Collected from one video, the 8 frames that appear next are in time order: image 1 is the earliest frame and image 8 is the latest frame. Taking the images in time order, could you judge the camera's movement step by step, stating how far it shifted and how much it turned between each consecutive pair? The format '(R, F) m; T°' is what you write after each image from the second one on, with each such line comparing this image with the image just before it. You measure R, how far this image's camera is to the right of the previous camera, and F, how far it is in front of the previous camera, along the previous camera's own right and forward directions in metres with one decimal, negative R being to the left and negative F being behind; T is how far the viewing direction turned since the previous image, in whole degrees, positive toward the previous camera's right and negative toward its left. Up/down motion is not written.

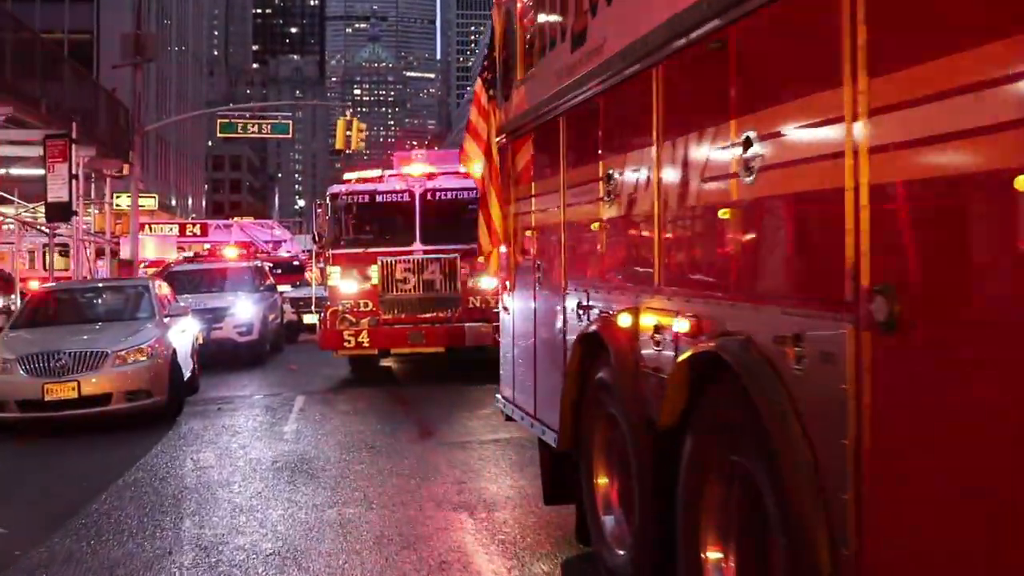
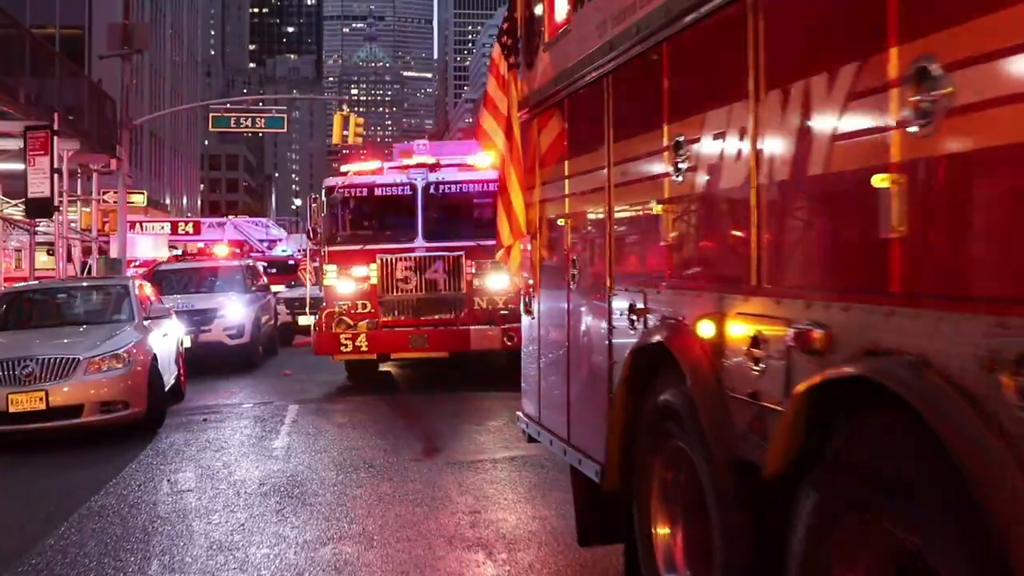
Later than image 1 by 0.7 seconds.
(-0.1, +1.0) m; 0°
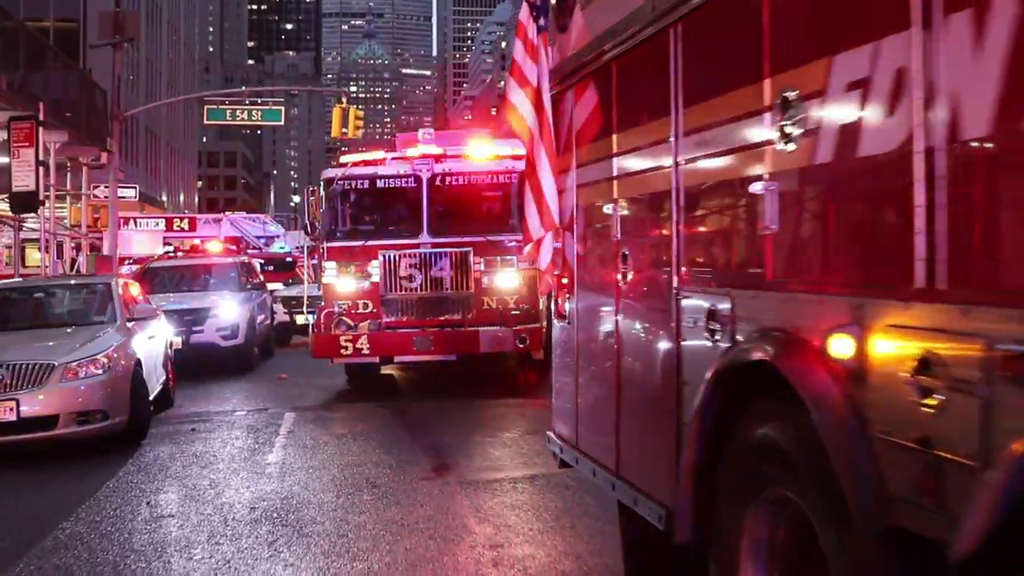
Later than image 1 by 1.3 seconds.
(-0.1, +0.9) m; 0°
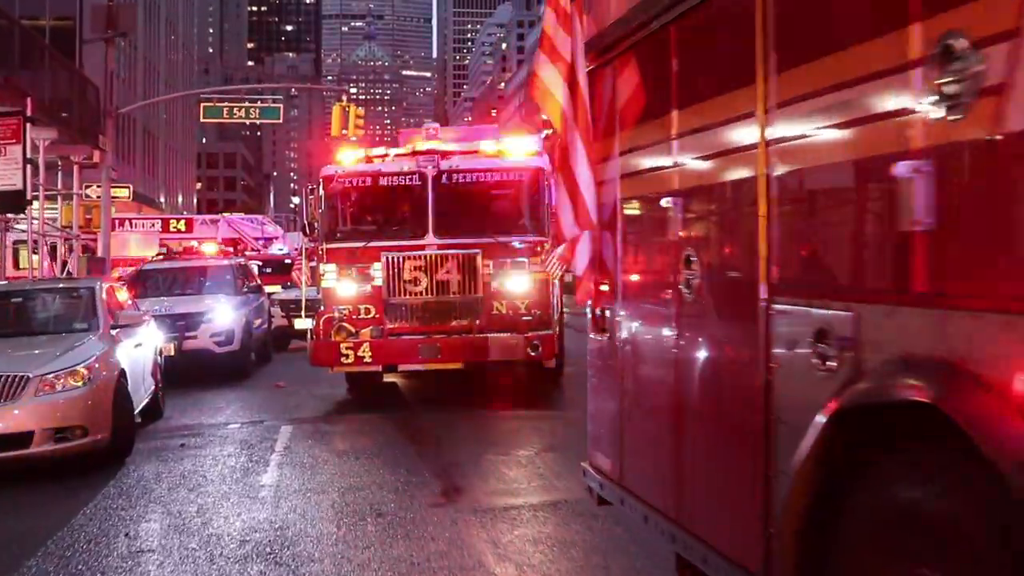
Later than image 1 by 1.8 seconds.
(-0.1, +0.7) m; 0°
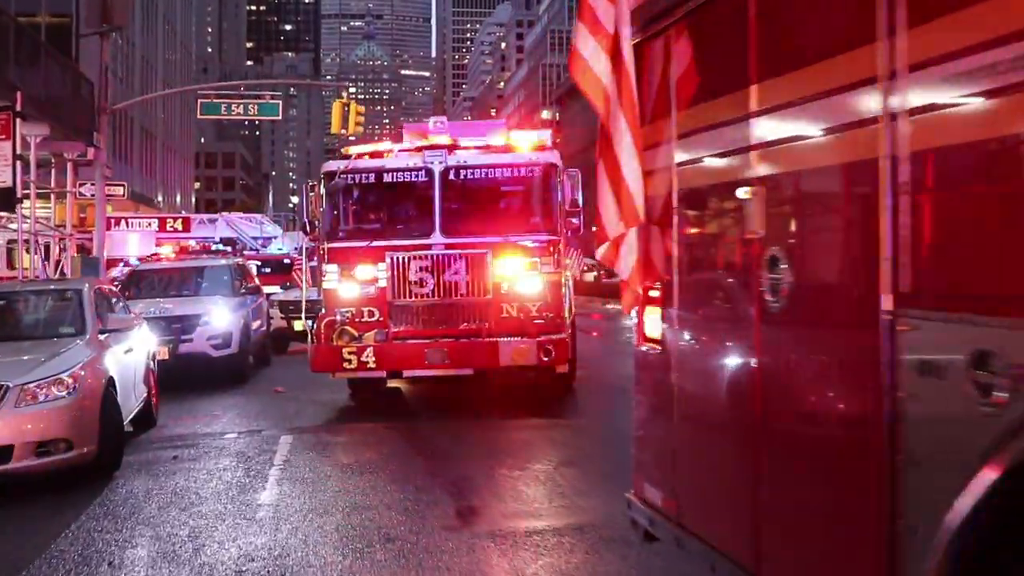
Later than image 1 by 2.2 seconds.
(-0.1, +0.6) m; 0°
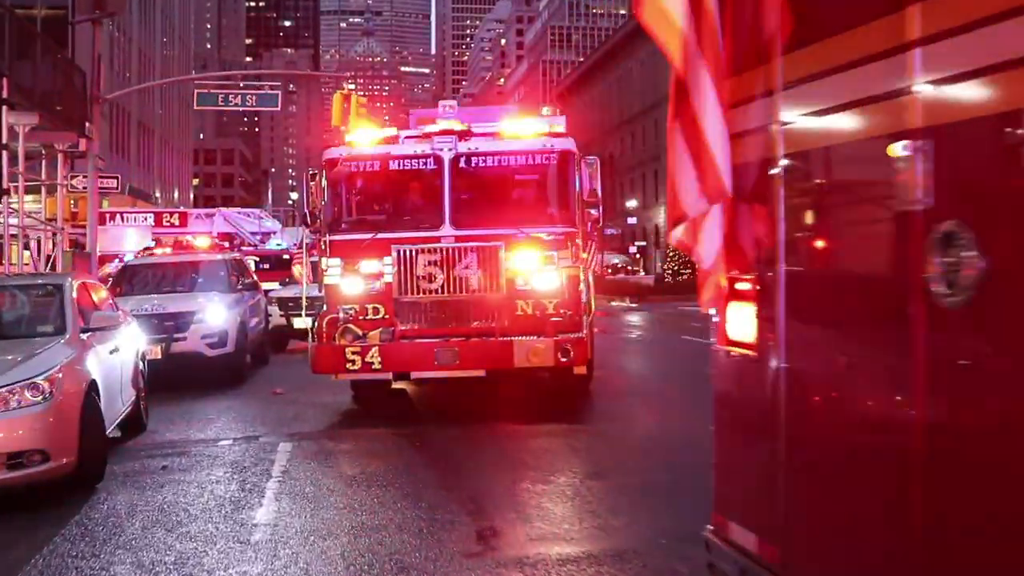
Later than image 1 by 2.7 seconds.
(-0.1, +0.7) m; 0°
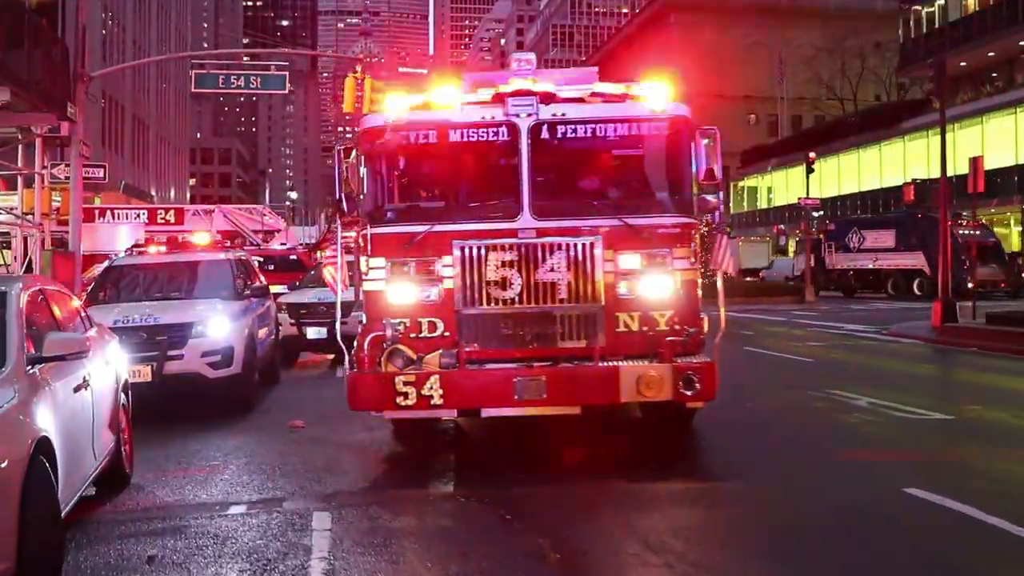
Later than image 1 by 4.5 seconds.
(-0.6, +2.5) m; 0°
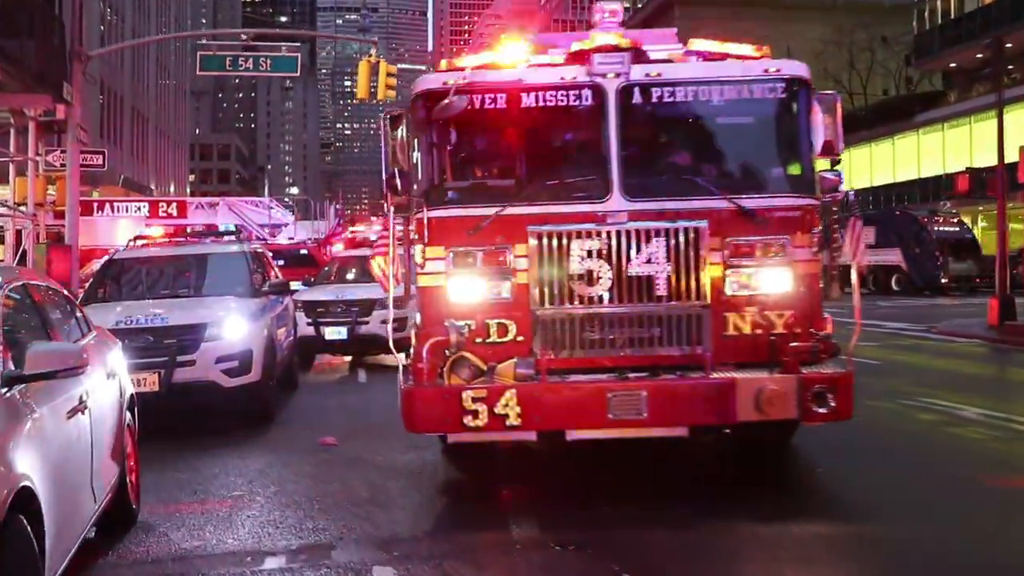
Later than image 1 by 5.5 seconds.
(-0.4, +1.4) m; 0°
